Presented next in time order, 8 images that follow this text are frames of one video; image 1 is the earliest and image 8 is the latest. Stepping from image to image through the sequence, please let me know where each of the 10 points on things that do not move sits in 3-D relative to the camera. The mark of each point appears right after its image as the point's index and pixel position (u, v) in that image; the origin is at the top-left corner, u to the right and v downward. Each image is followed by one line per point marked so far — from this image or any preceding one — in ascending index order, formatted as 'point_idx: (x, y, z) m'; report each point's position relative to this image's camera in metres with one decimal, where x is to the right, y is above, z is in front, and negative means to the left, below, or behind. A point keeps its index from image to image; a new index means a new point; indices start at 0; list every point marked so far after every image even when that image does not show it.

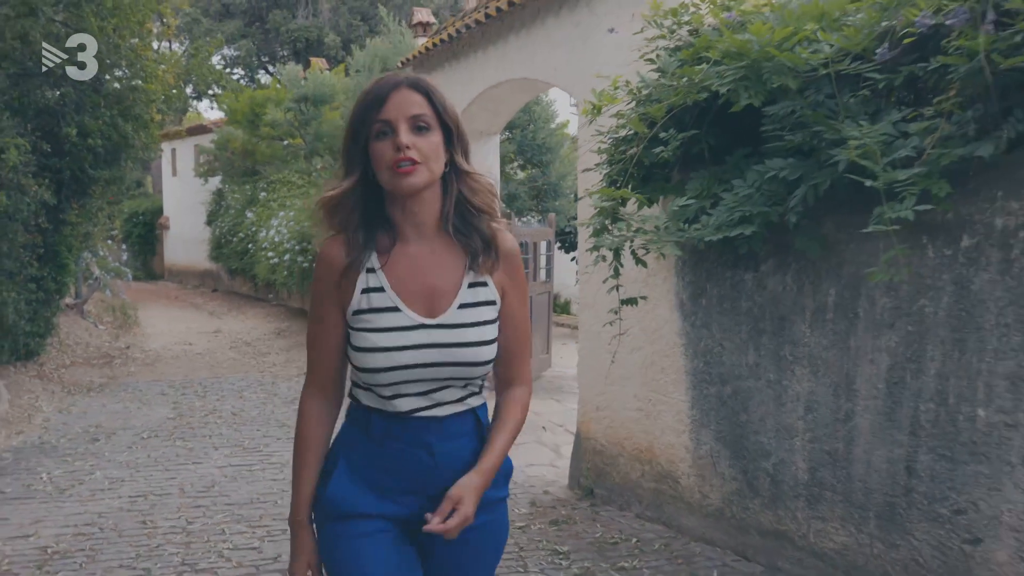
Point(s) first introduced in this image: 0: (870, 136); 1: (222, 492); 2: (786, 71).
0: (+1.3, +0.6, +3.6) m
1: (-2.0, -1.4, +6.7) m
2: (+1.1, +0.9, +4.0) m
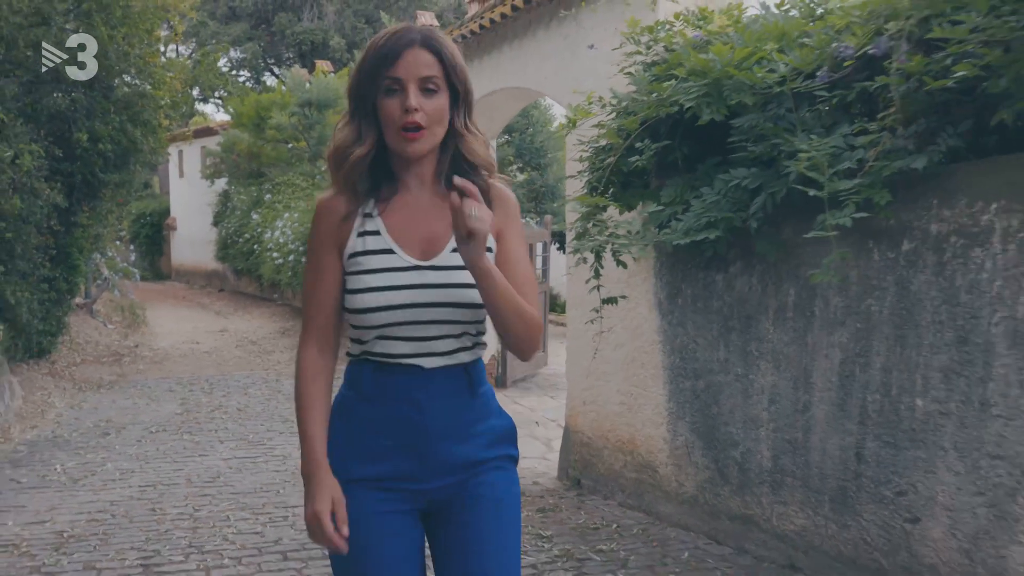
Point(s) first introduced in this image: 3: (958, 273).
0: (+1.2, +0.6, +3.9) m
1: (-2.1, -1.4, +7.1) m
2: (+1.0, +0.9, +4.3) m
3: (+1.7, +0.1, +3.6) m
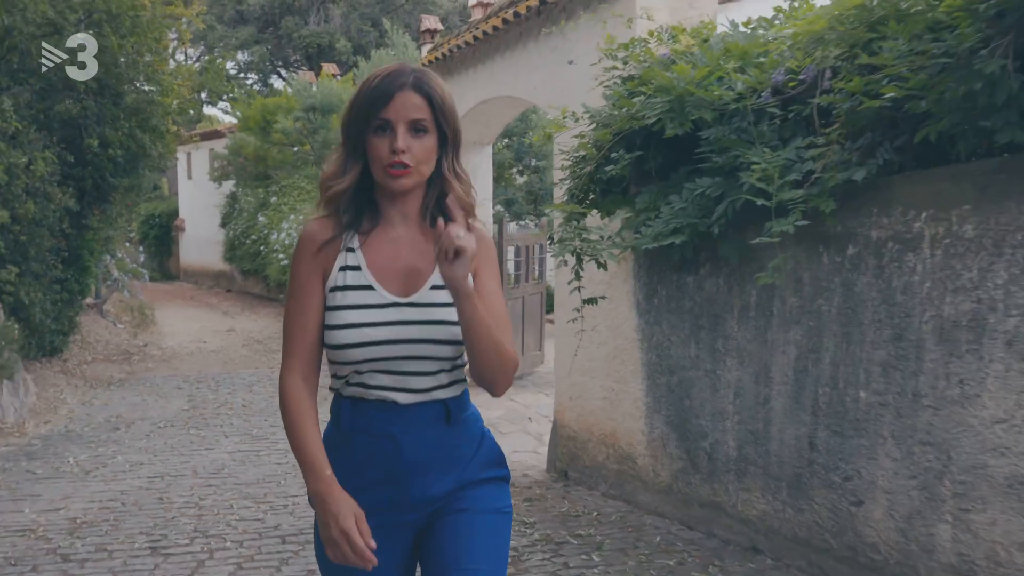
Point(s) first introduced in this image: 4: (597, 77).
0: (+1.1, +0.6, +4.3) m
1: (-2.2, -1.4, +7.4) m
2: (+0.9, +0.9, +4.6) m
3: (+1.6, +0.1, +4.0) m
4: (+0.5, +1.3, +5.9) m
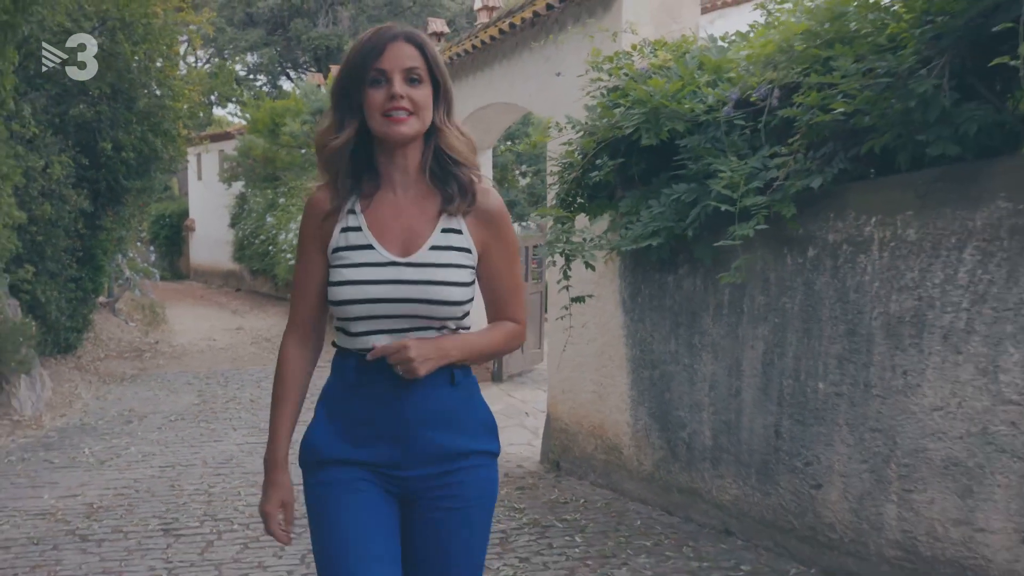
0: (+1.1, +0.6, +4.6) m
1: (-2.2, -1.4, +7.8) m
2: (+0.8, +0.9, +5.0) m
3: (+1.5, +0.1, +4.3) m
4: (+0.5, +1.3, +6.2) m
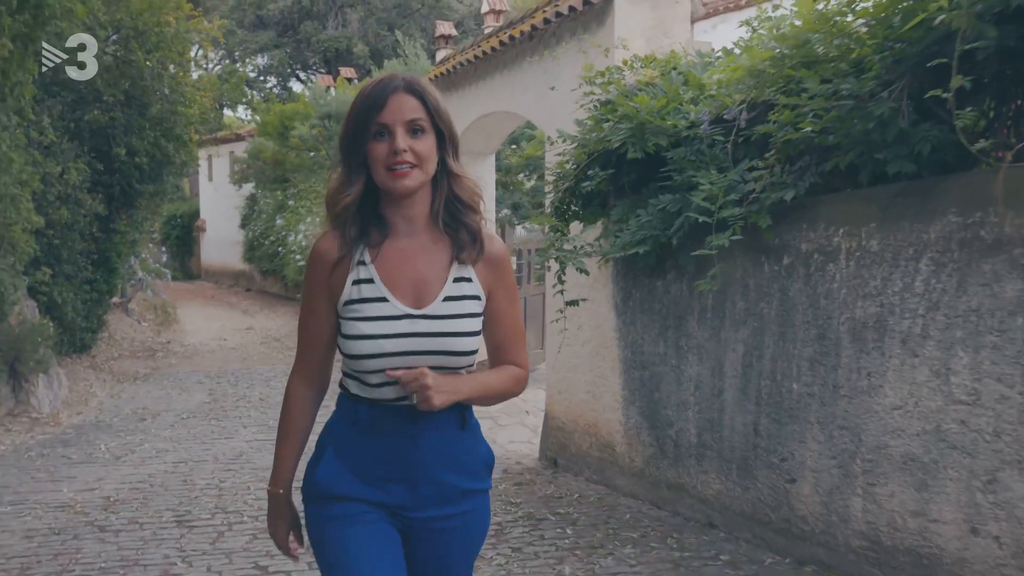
0: (+1.0, +0.5, +4.9) m
1: (-2.2, -1.4, +8.1) m
2: (+0.8, +0.9, +5.3) m
3: (+1.5, 0.0, +4.6) m
4: (+0.4, +1.2, +6.5) m
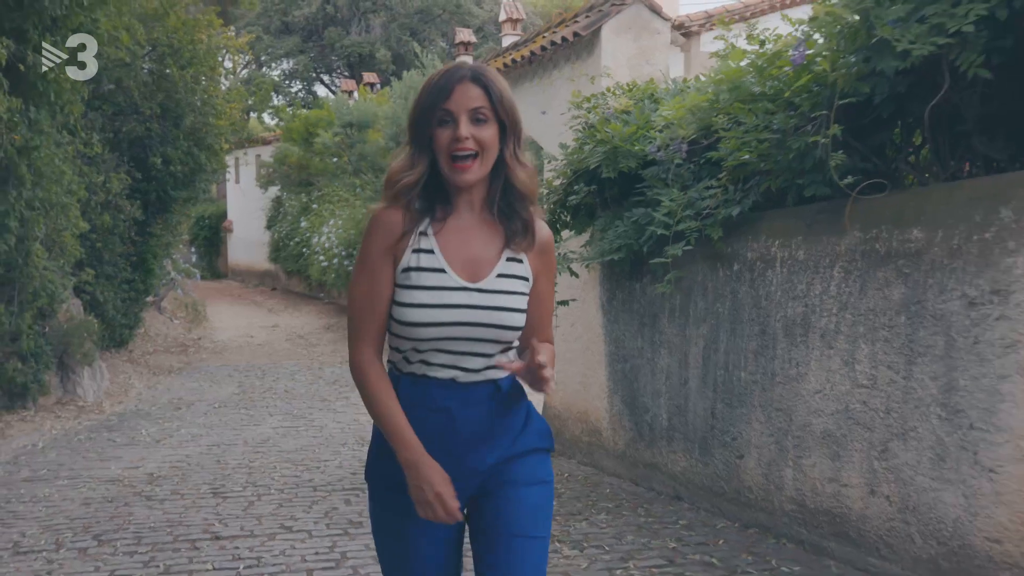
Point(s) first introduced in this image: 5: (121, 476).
0: (+1.0, +0.5, +5.7) m
1: (-2.2, -1.4, +9.0) m
2: (+0.8, +0.8, +6.1) m
3: (+1.4, 0.0, +5.4) m
4: (+0.4, +1.2, +7.3) m
5: (-3.1, -1.5, +7.7) m
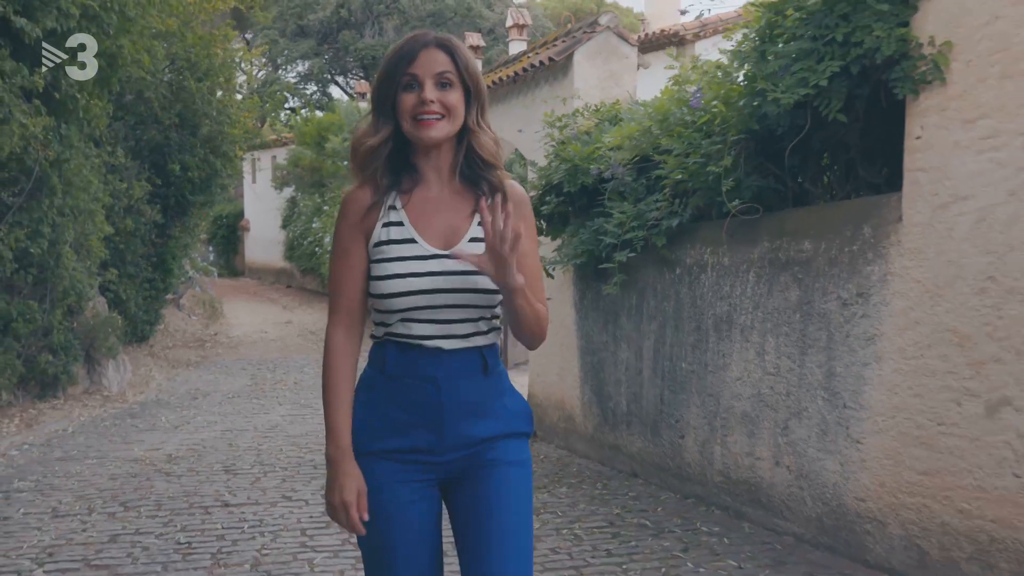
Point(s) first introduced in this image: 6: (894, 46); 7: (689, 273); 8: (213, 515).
0: (+0.8, +0.5, +6.5) m
1: (-2.3, -1.4, +9.9) m
2: (+0.6, +0.8, +6.9) m
3: (+1.2, 0.0, +6.2) m
4: (+0.2, +1.2, +8.1) m
5: (-3.3, -1.5, +8.5) m
6: (+1.6, +1.0, +4.0) m
7: (+1.2, +0.1, +6.2) m
8: (-1.9, -1.4, +6.1) m
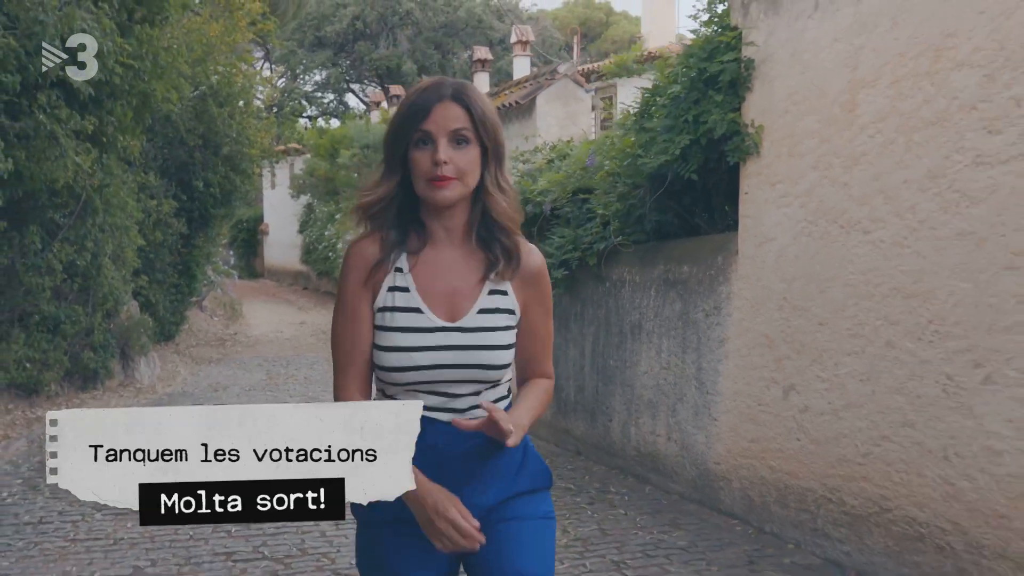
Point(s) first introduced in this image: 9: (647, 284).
0: (+0.4, +0.4, +8.0) m
1: (-2.6, -1.5, +11.4) m
2: (+0.2, +0.7, +8.3) m
3: (+0.8, -0.1, +7.6) m
4: (0.0, +1.1, +9.6) m
5: (-3.6, -1.6, +10.1) m
6: (+1.2, +0.9, +5.5) m
7: (+0.8, 0.0, +7.7) m
8: (-2.2, -1.5, +7.7) m
9: (+1.0, 0.0, +7.1) m
